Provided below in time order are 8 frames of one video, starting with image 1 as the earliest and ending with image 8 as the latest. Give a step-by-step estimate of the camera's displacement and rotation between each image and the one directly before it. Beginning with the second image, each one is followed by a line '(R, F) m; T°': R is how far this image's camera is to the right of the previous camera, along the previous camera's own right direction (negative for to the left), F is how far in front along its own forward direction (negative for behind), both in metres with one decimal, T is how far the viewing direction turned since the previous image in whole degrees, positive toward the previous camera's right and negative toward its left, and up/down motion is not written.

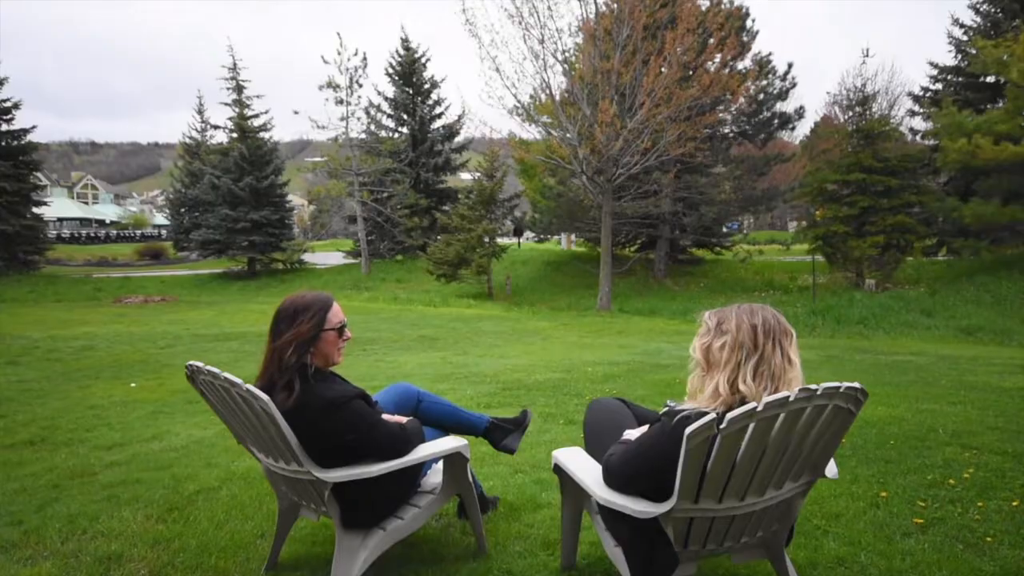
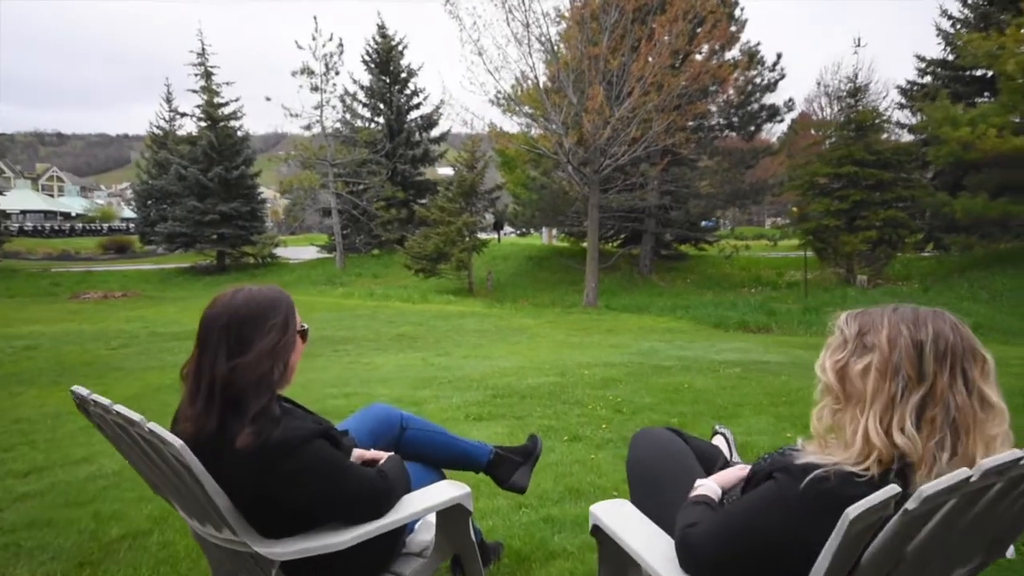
(-0.2, +0.9) m; +2°
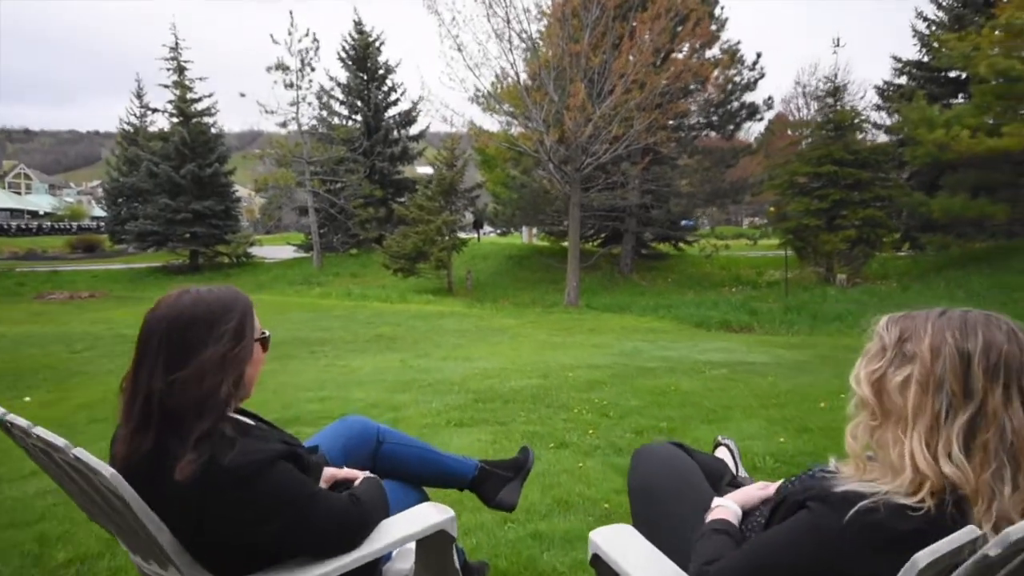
(0.0, +0.3) m; +2°
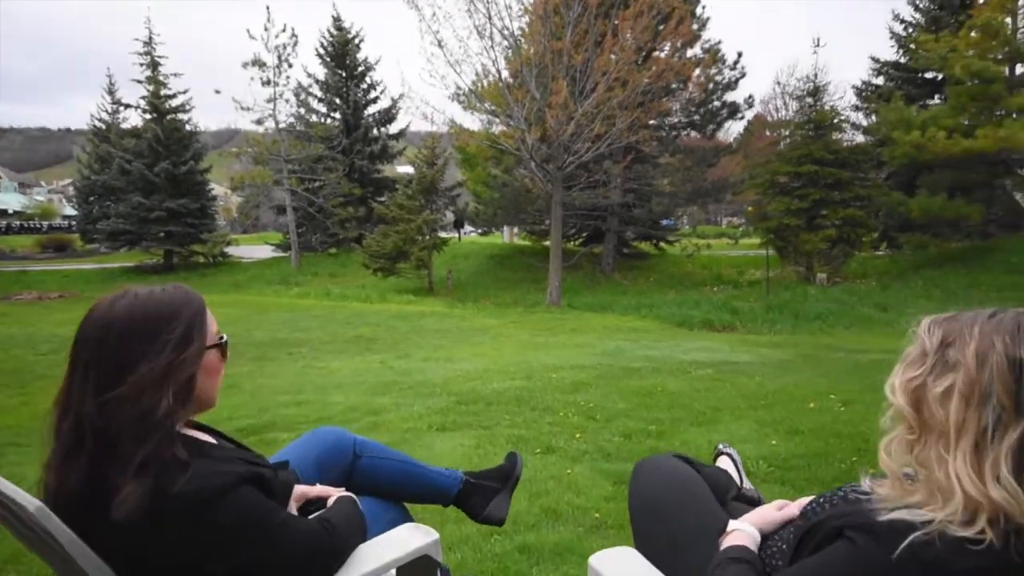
(0.0, +0.2) m; +2°
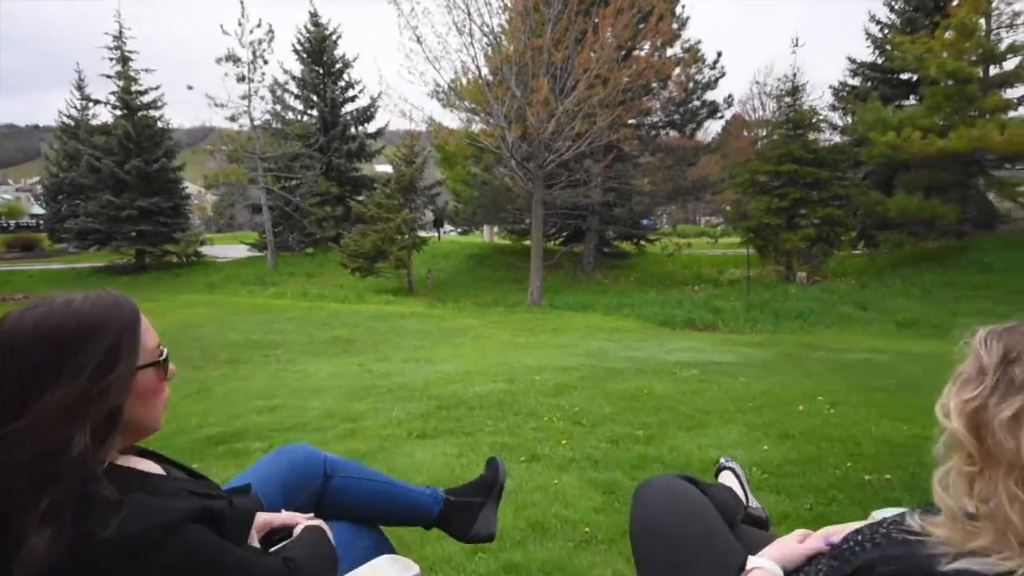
(0.0, +0.2) m; +2°
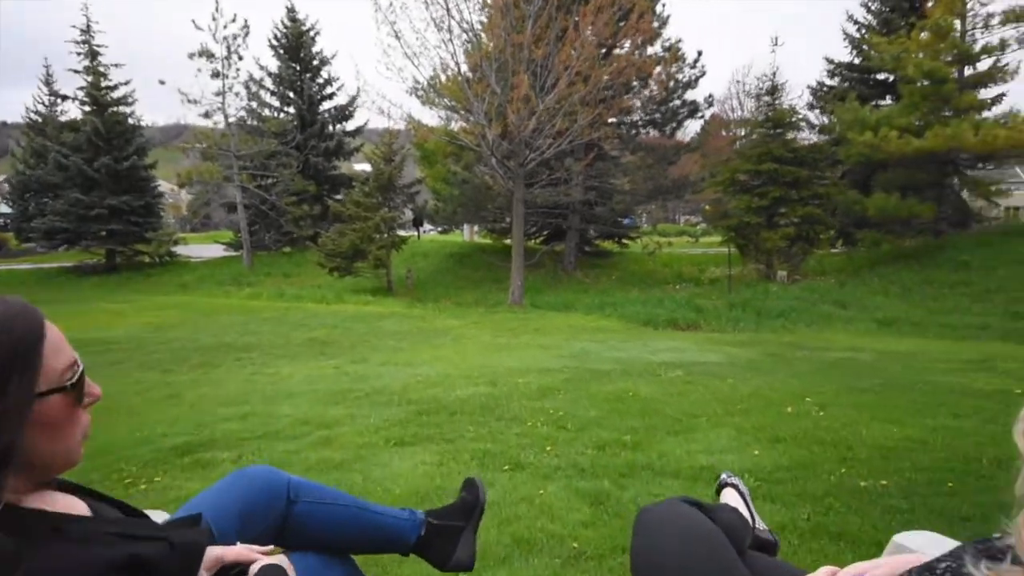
(0.0, +0.2) m; +2°
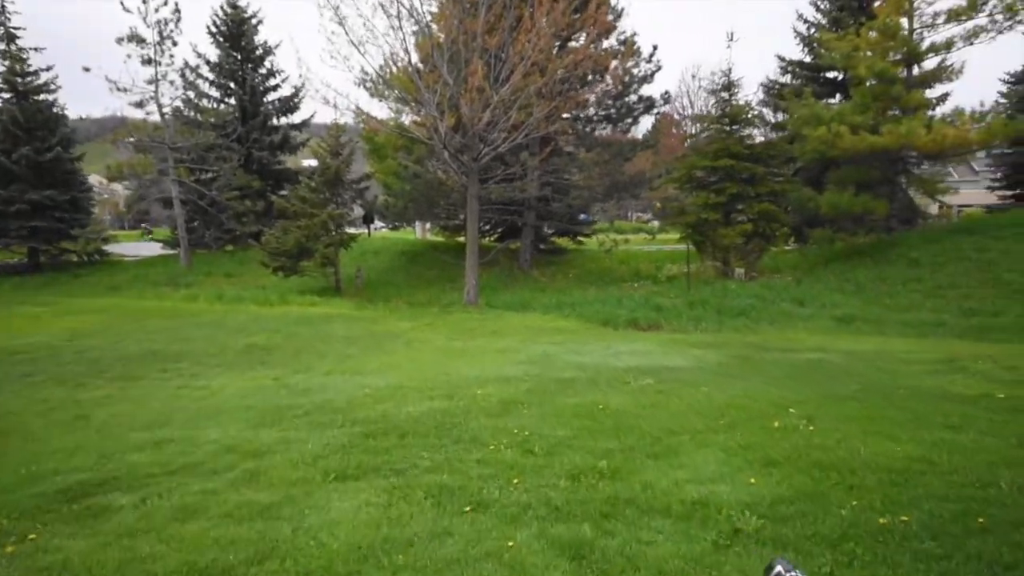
(0.0, +0.7) m; +4°
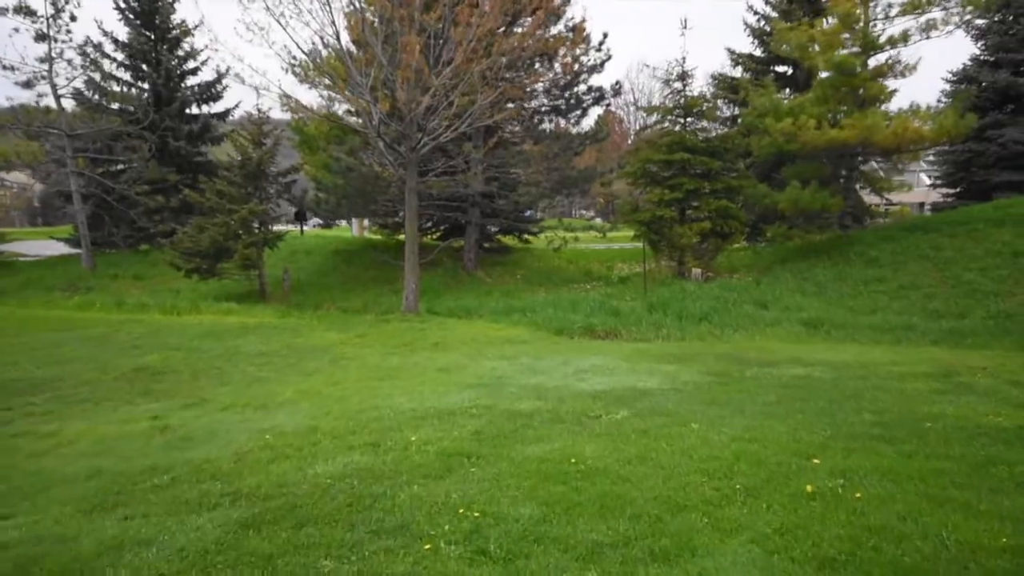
(0.0, +1.6) m; +5°
